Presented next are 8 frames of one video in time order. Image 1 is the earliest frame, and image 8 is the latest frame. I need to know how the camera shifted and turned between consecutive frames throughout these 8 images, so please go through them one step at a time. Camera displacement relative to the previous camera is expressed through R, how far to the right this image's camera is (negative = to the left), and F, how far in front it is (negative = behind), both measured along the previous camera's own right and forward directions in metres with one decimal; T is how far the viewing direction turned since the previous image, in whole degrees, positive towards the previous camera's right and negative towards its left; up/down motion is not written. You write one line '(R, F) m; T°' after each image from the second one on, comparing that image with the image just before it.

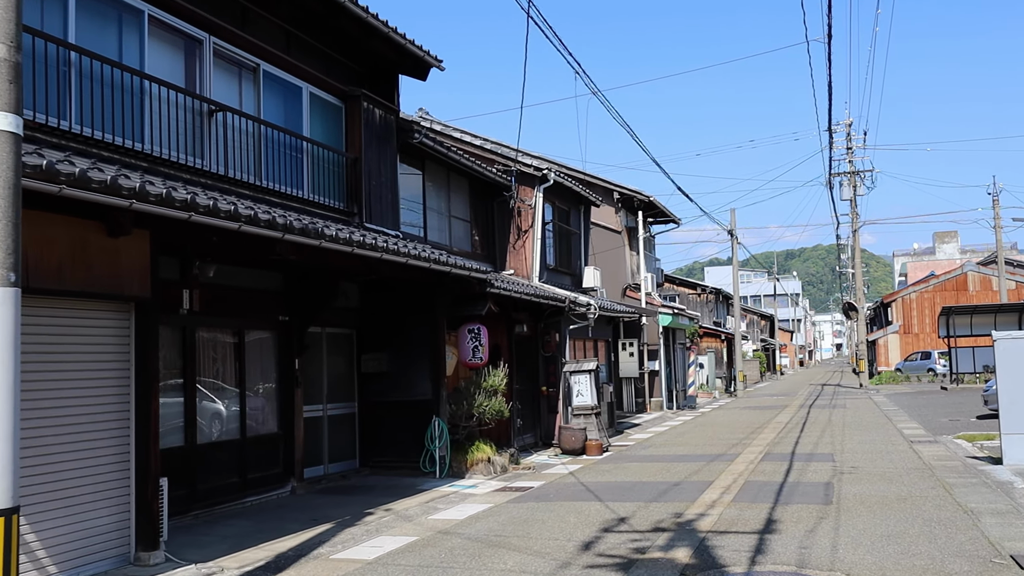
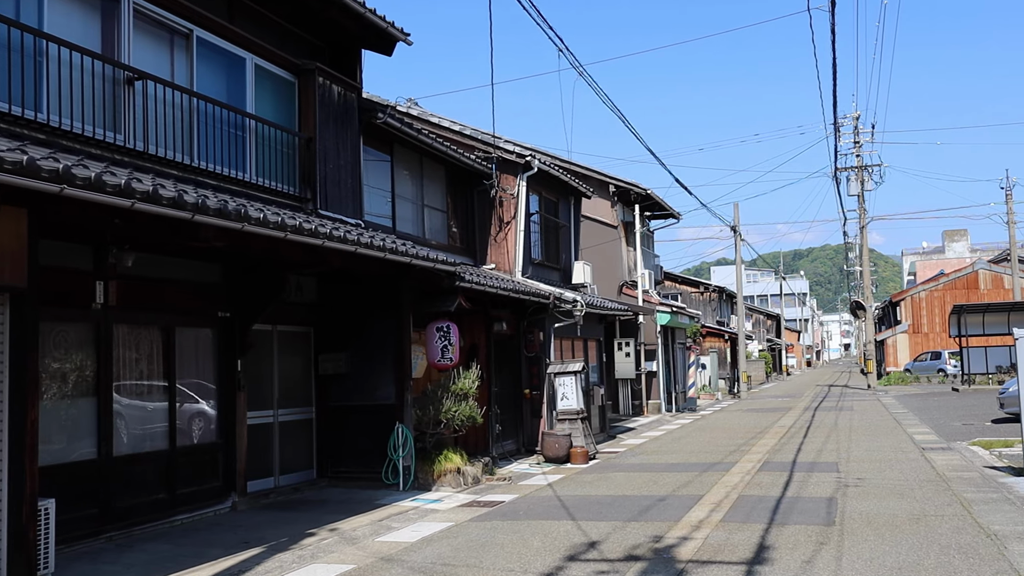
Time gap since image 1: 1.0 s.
(+0.4, +1.0) m; 0°
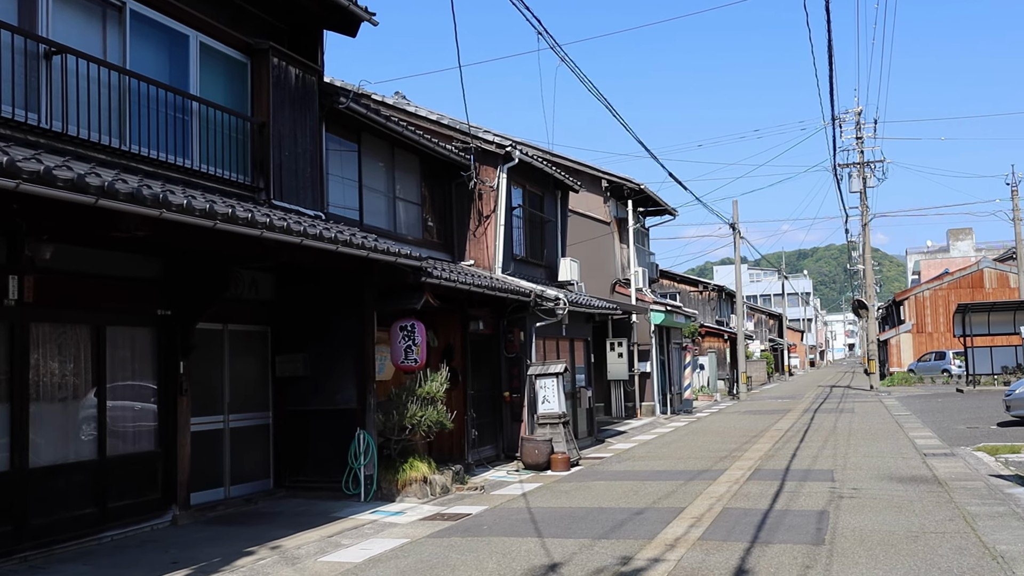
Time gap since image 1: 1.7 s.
(+0.4, +0.7) m; 0°
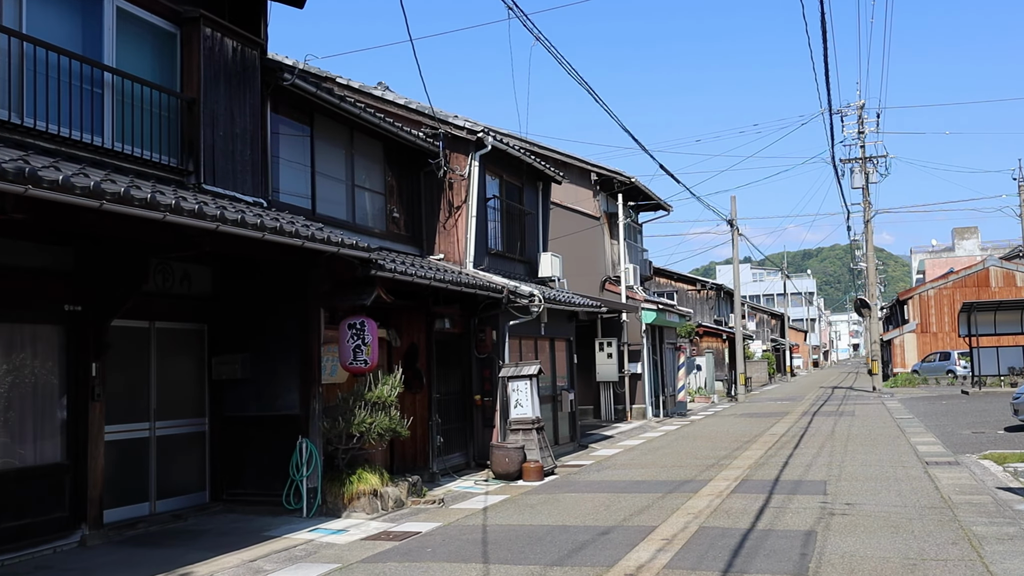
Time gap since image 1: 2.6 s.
(+0.4, +0.9) m; 0°
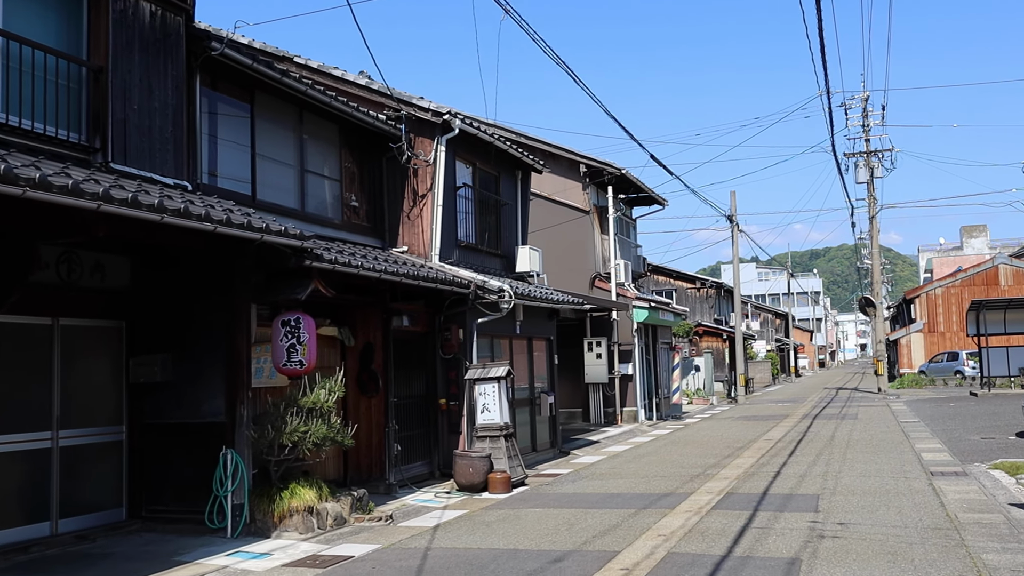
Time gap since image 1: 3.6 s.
(+0.5, +0.9) m; 0°
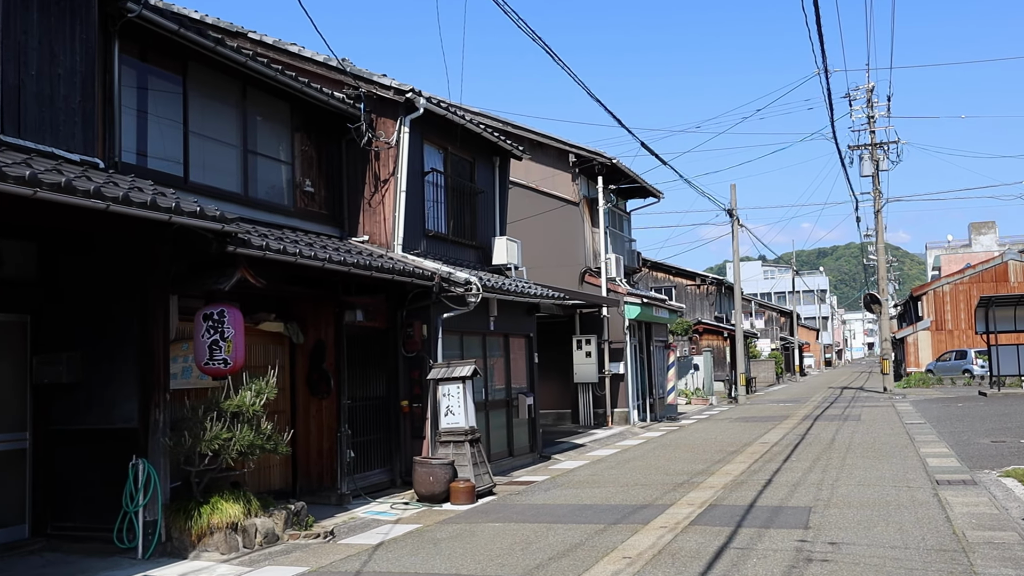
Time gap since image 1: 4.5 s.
(+0.4, +0.9) m; 0°
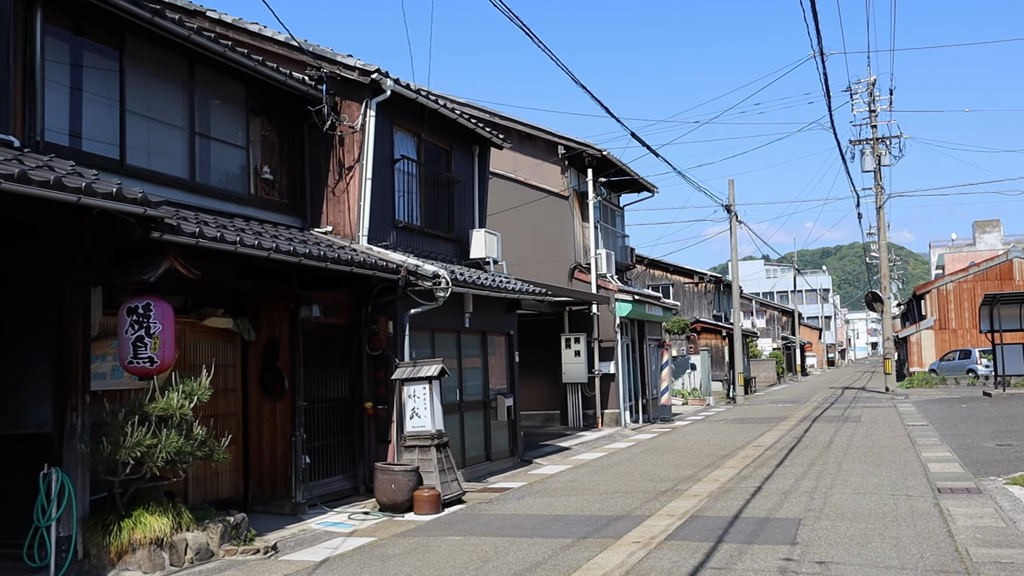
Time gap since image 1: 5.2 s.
(+0.3, +0.7) m; 0°
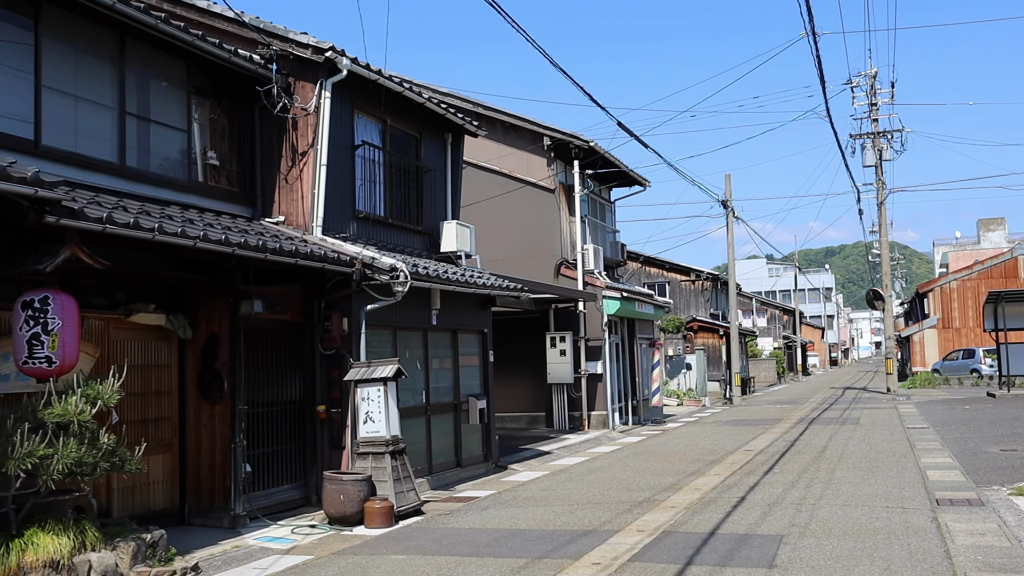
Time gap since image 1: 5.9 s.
(+0.4, +0.7) m; 0°
